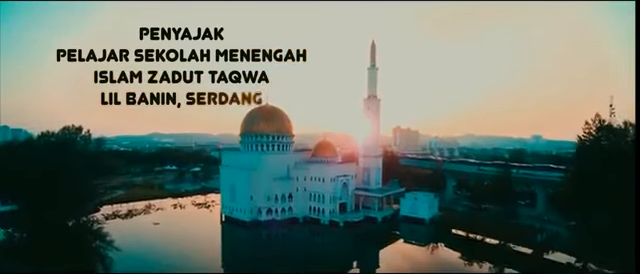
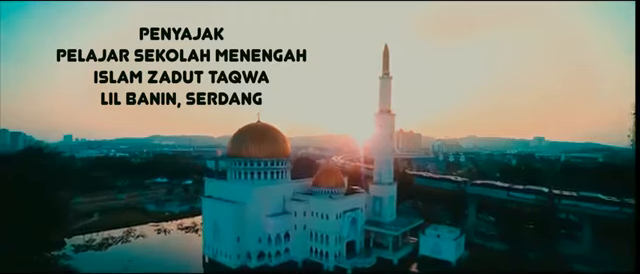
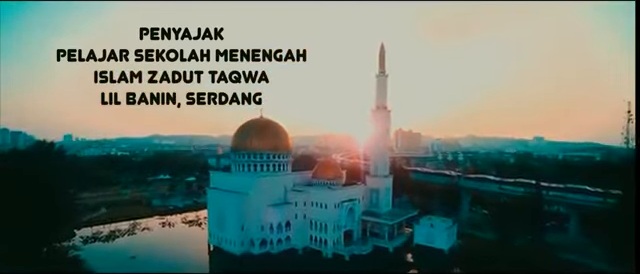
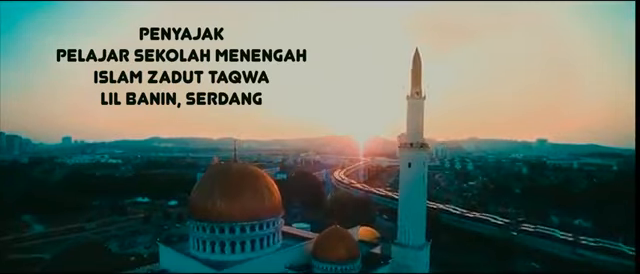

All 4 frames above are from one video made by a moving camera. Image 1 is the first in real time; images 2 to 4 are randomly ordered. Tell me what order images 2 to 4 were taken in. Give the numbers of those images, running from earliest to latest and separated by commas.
3, 2, 4
